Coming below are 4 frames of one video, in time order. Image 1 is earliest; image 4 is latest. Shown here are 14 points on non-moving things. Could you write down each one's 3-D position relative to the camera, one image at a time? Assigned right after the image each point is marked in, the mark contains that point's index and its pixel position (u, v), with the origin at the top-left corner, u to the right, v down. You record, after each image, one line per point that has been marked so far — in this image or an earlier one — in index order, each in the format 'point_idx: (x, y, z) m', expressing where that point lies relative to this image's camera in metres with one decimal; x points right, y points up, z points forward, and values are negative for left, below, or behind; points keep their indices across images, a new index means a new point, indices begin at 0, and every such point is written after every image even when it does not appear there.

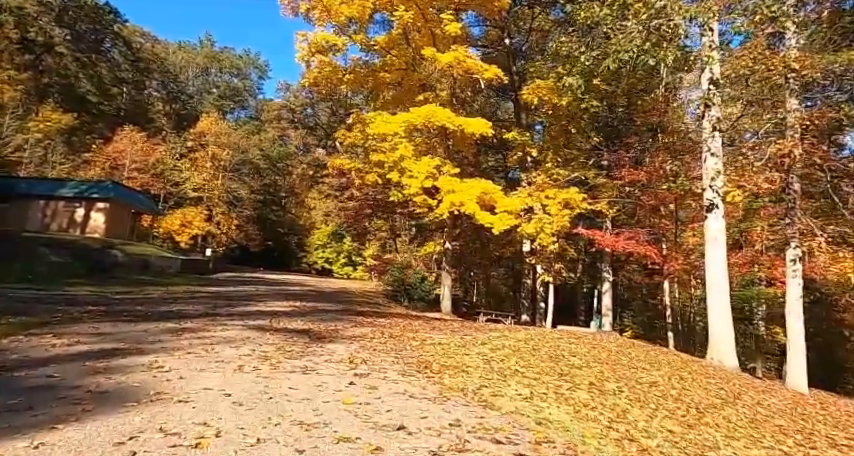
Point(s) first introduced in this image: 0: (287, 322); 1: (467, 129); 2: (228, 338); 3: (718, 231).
0: (-1.9, -1.3, +7.1) m
1: (+1.1, +2.7, +14.7) m
2: (-2.0, -1.1, +5.4) m
3: (+4.5, 0.0, +8.2) m
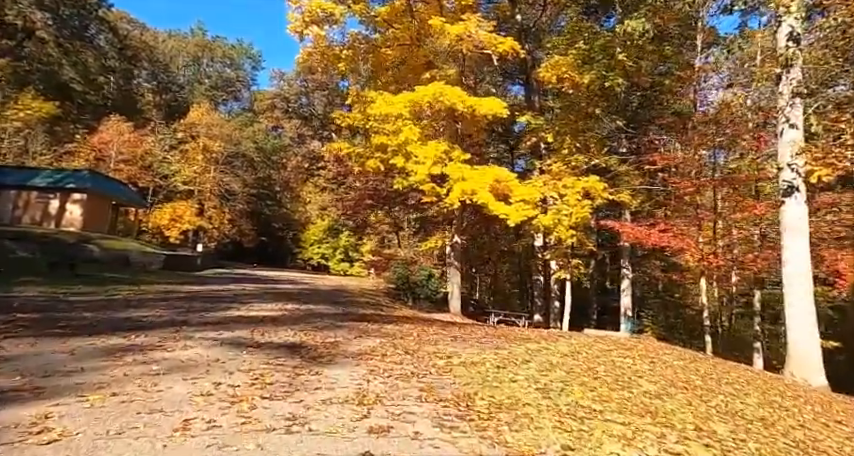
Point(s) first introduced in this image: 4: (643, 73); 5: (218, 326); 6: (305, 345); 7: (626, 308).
0: (-1.7, -1.1, +5.6) m
1: (+1.3, +2.9, +13.2) m
2: (-1.8, -1.0, +3.9) m
3: (+4.8, +0.1, +6.8) m
4: (+5.3, +3.8, +13.1) m
5: (-2.4, -1.1, +6.0) m
6: (-1.2, -1.1, +5.1) m
7: (+5.7, -2.3, +15.1) m
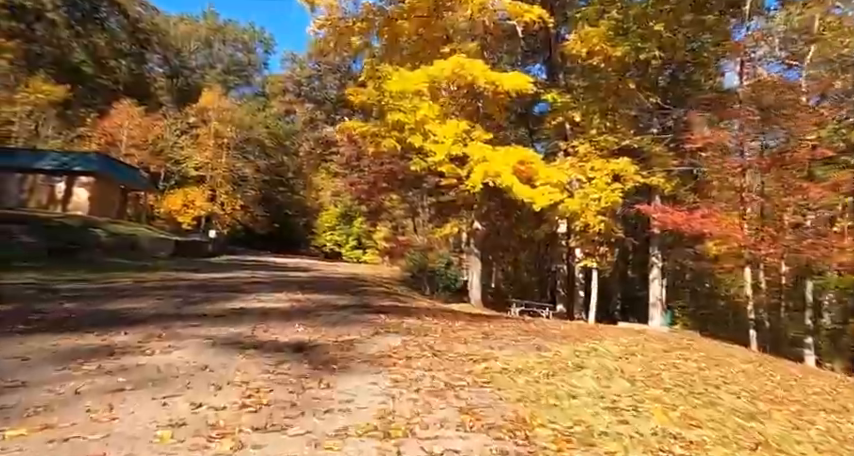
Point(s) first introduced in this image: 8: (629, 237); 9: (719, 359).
0: (-1.4, -0.9, +4.8) m
1: (+1.8, +3.3, +12.3) m
2: (-1.5, -0.8, +3.1) m
3: (+5.1, +0.3, +5.8) m
4: (+5.8, +4.2, +12.1) m
5: (-2.1, -0.9, +5.2) m
6: (-0.9, -1.0, +4.3) m
7: (+6.2, -1.9, +14.2) m
8: (+6.1, -0.3, +16.0) m
9: (+3.1, -1.4, +5.6) m
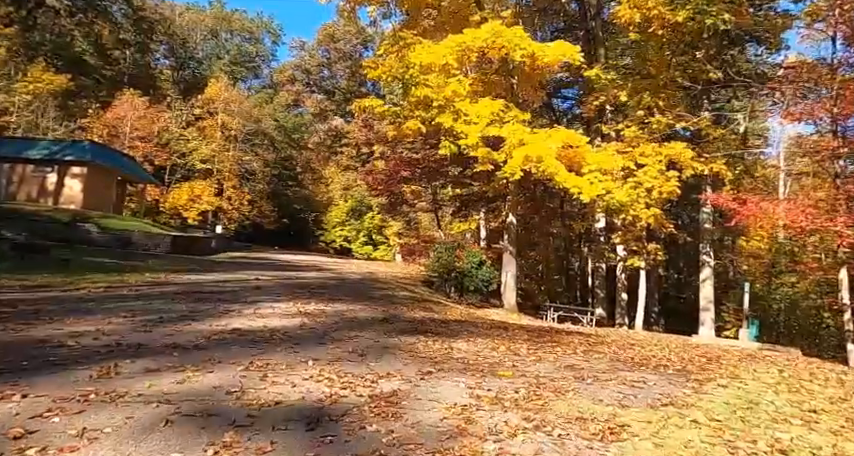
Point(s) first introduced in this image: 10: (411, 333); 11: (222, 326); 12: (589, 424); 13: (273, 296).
0: (-0.9, -0.9, +3.2) m
1: (+2.4, +3.4, +10.5) m
2: (-1.1, -0.8, +1.4) m
3: (+5.6, +0.4, +4.0) m
4: (+6.4, +4.3, +10.2) m
5: (-1.6, -0.9, +3.5) m
6: (-0.5, -0.9, +2.7) m
7: (+6.8, -1.8, +12.4) m
8: (+6.8, -0.1, +14.2) m
9: (+3.6, -1.3, +3.9) m
10: (-0.2, -1.1, +5.4) m
11: (-1.9, -0.9, +4.8) m
12: (+0.8, -1.0, +2.8) m
13: (-2.3, -1.0, +7.7) m
